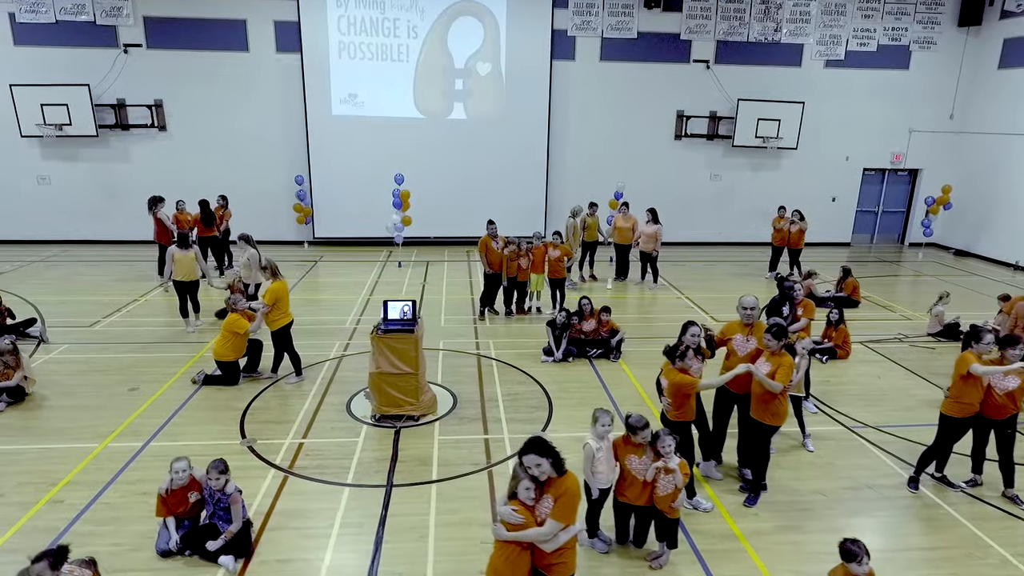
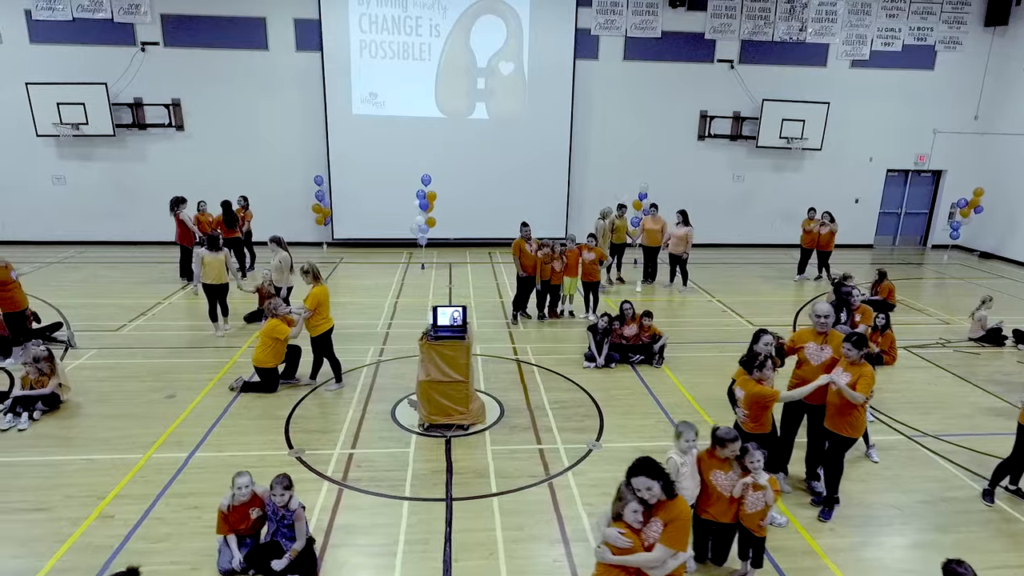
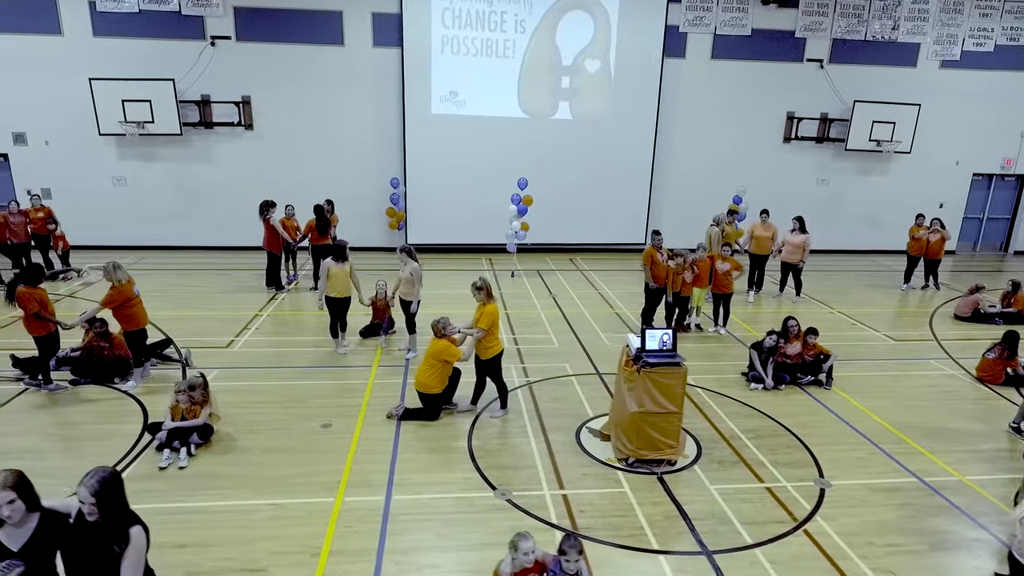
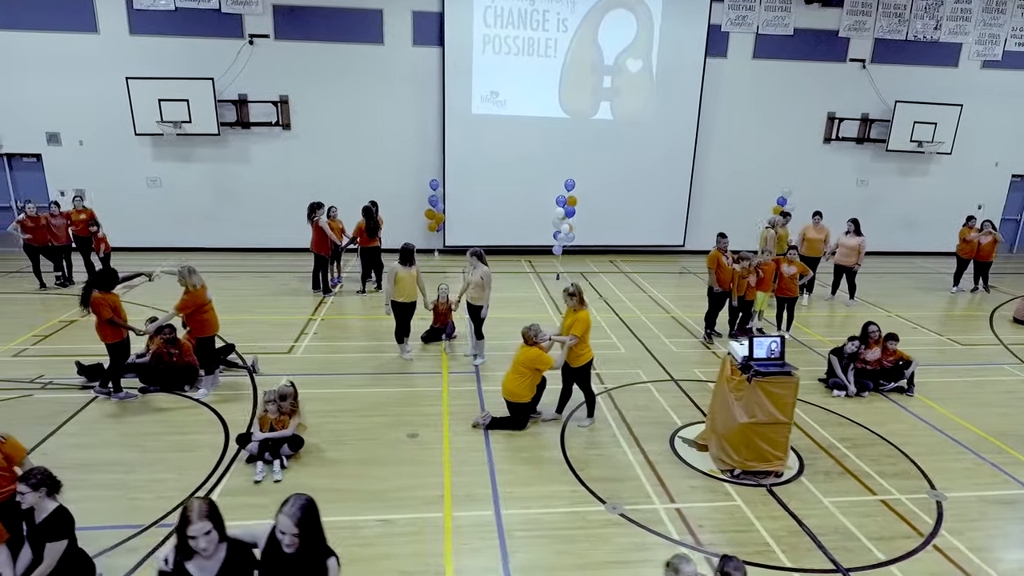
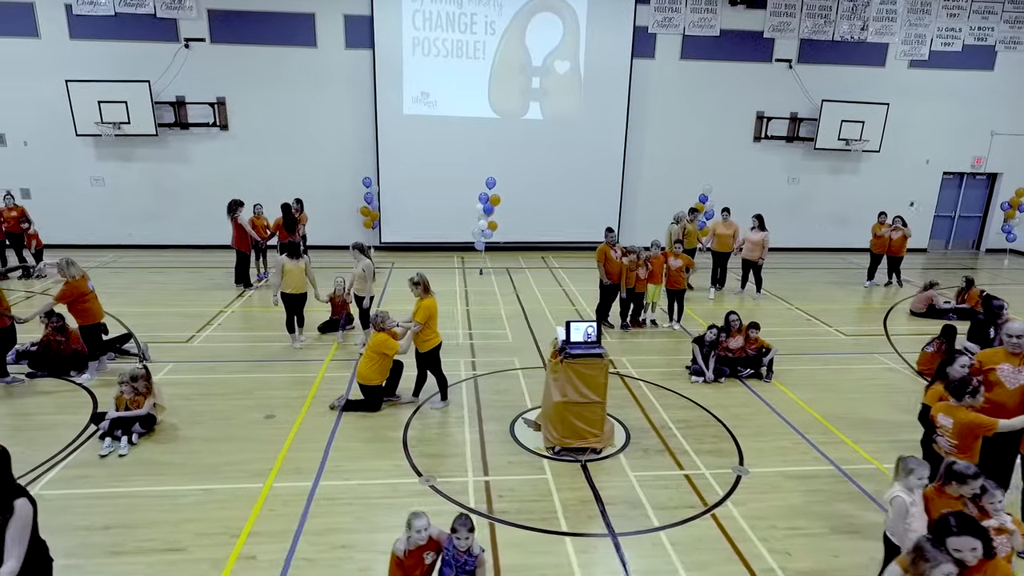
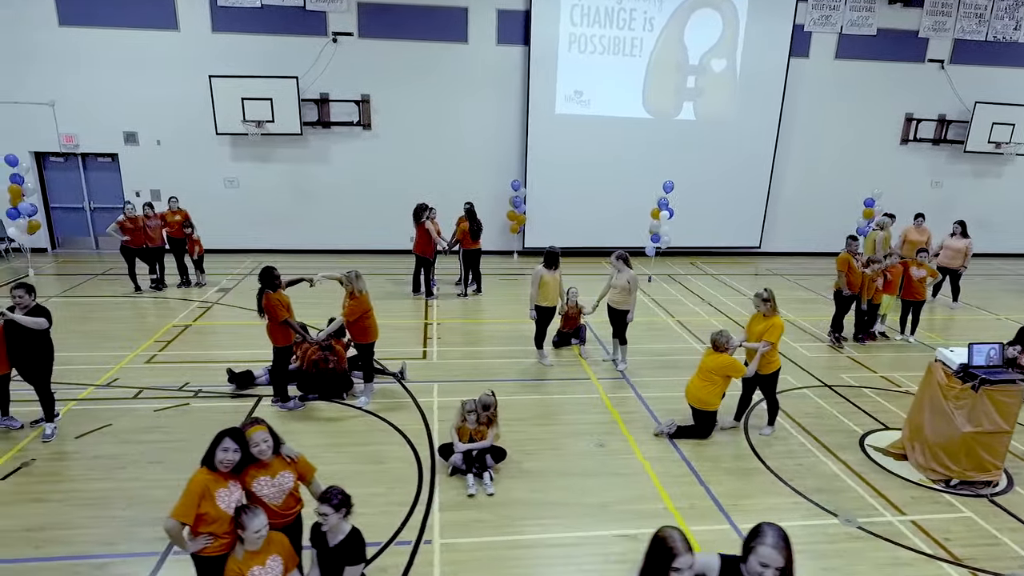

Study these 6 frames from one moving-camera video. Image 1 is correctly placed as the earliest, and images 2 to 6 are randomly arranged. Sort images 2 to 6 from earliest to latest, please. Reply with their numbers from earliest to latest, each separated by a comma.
2, 5, 3, 4, 6
